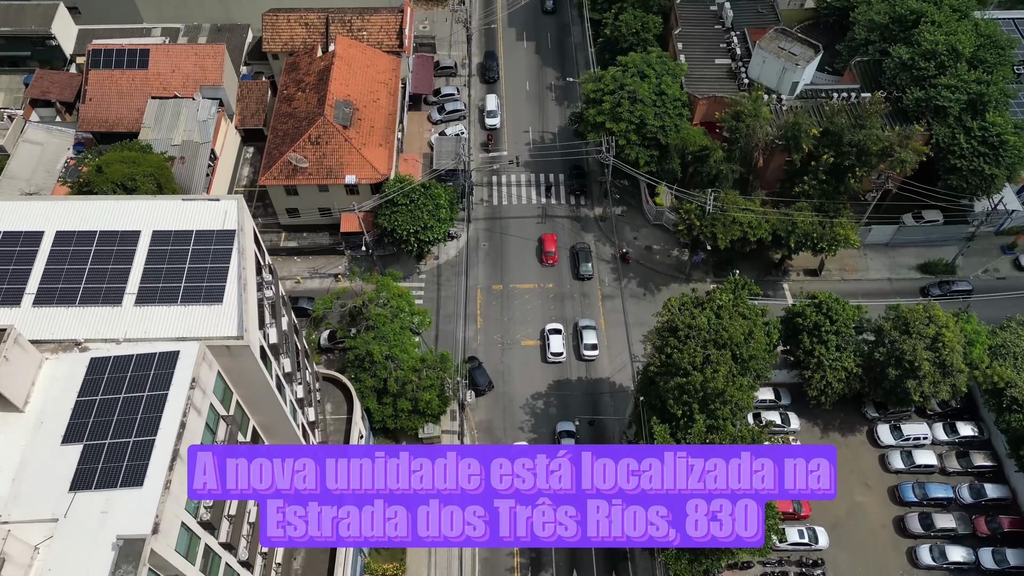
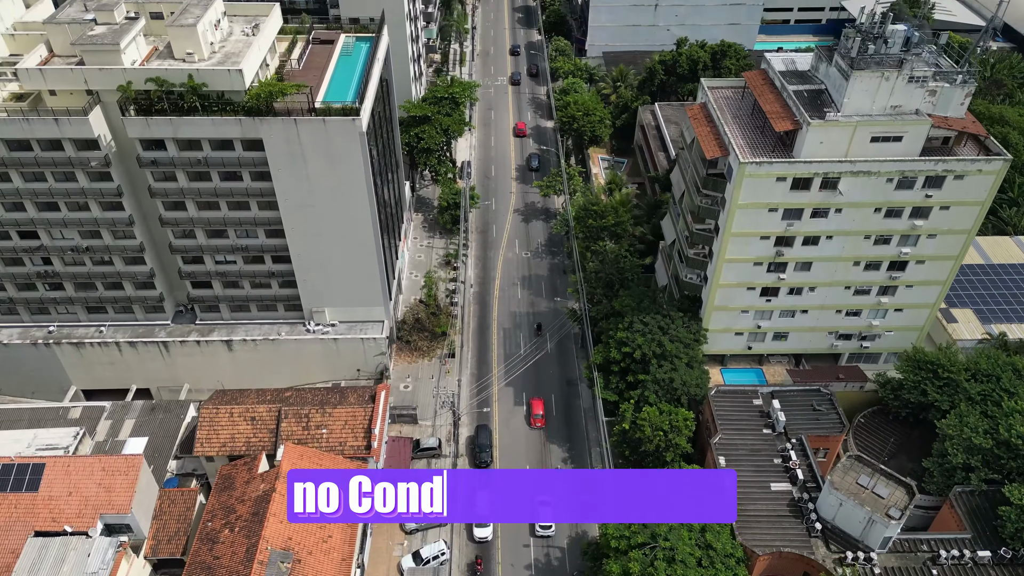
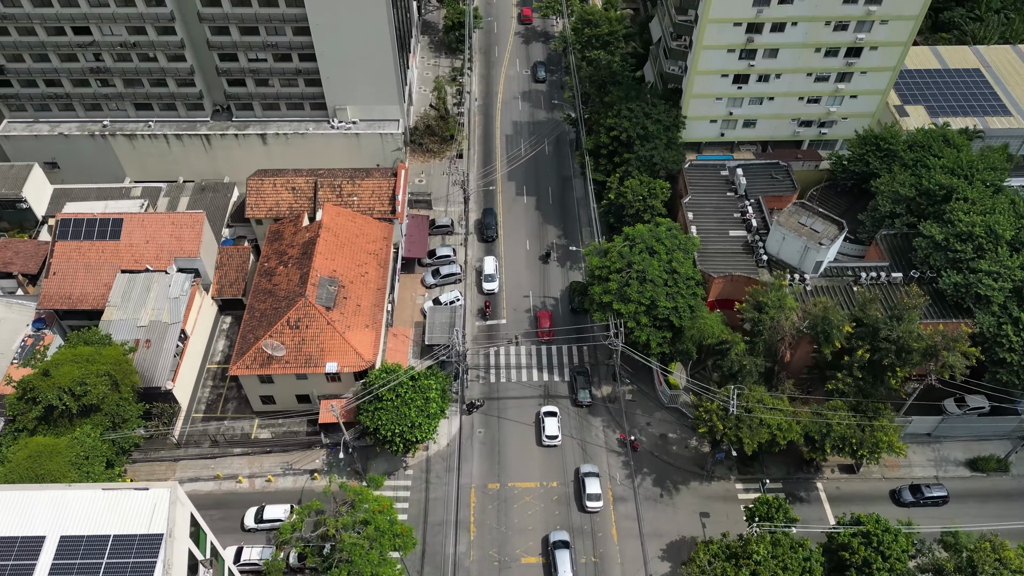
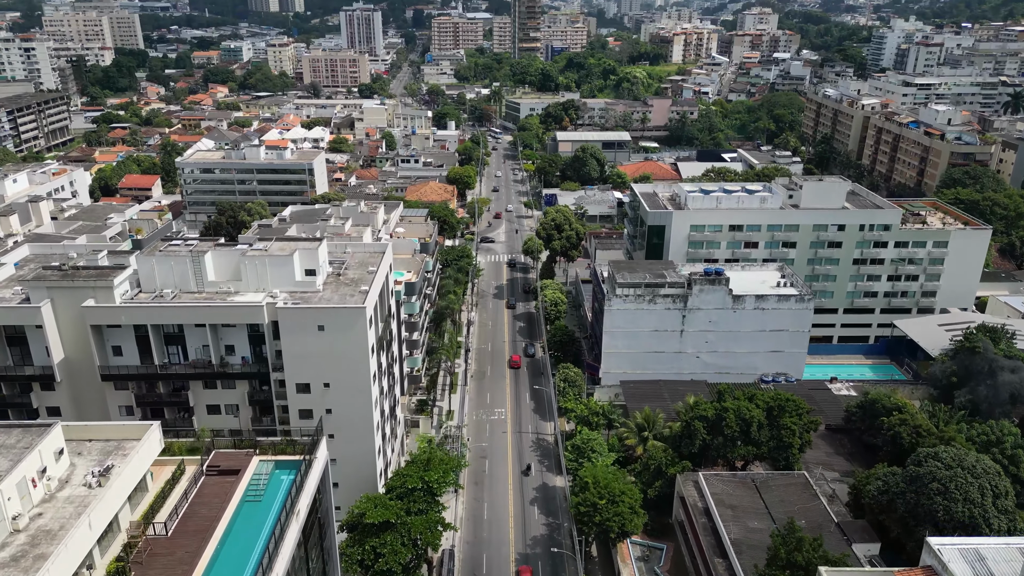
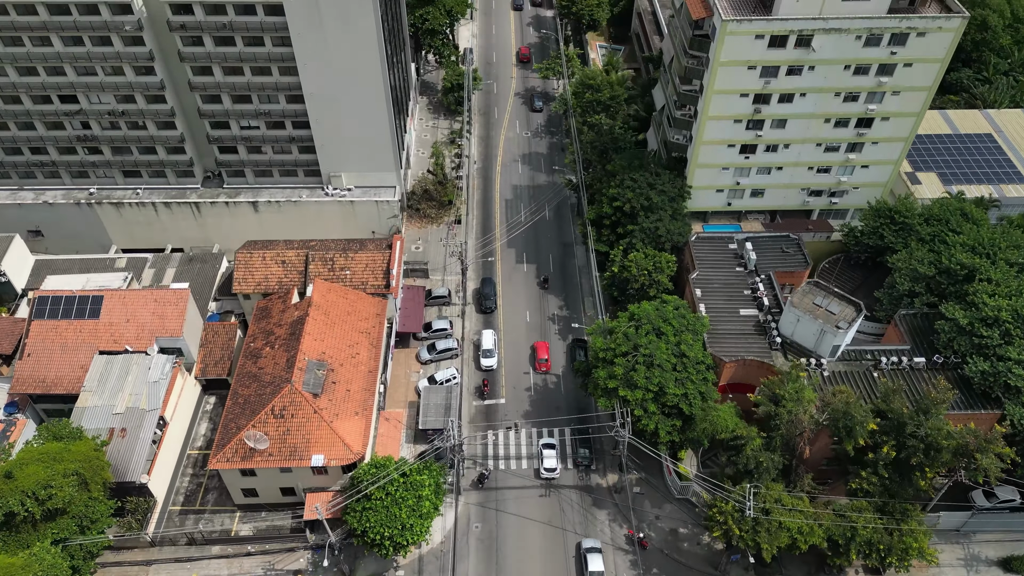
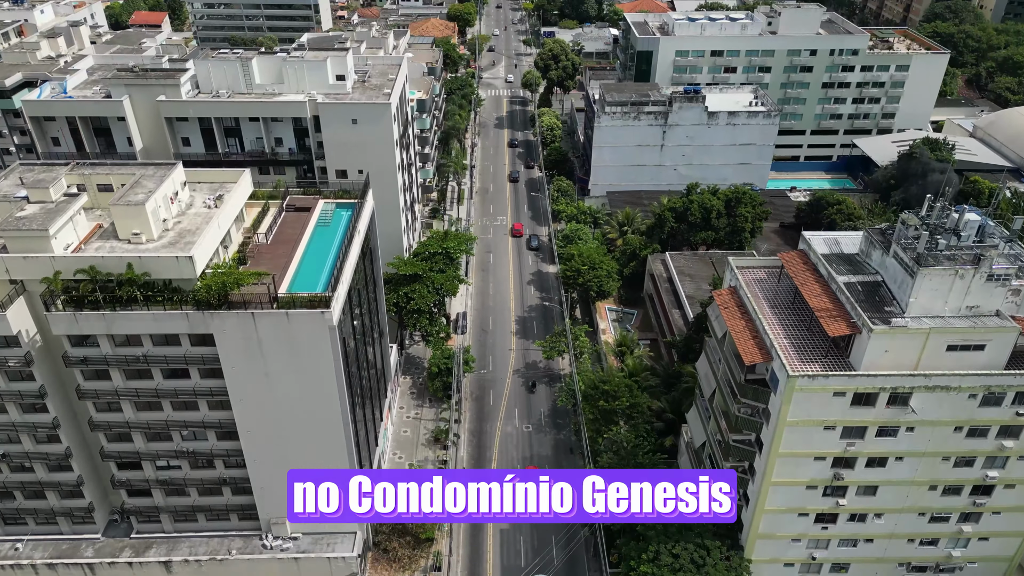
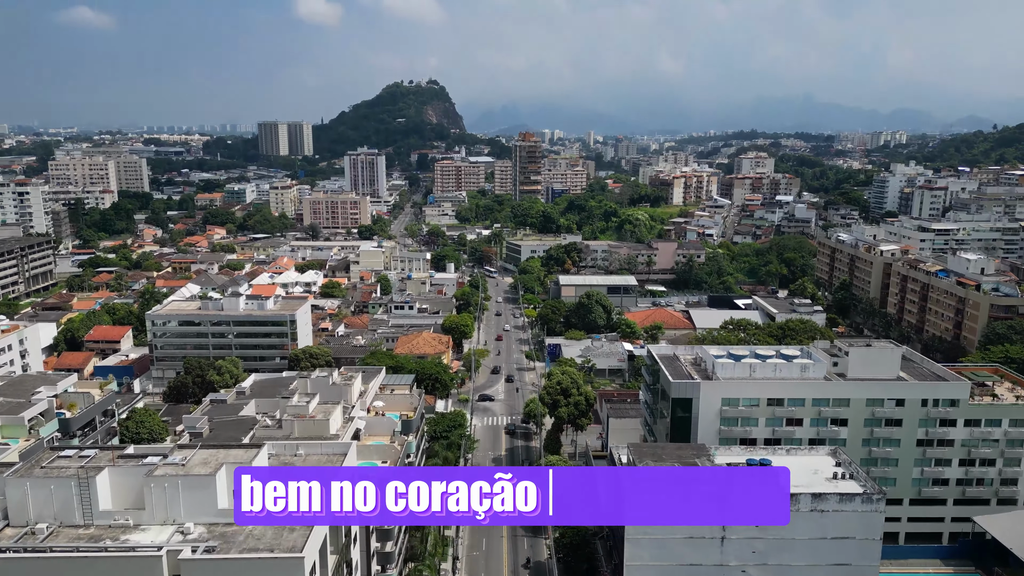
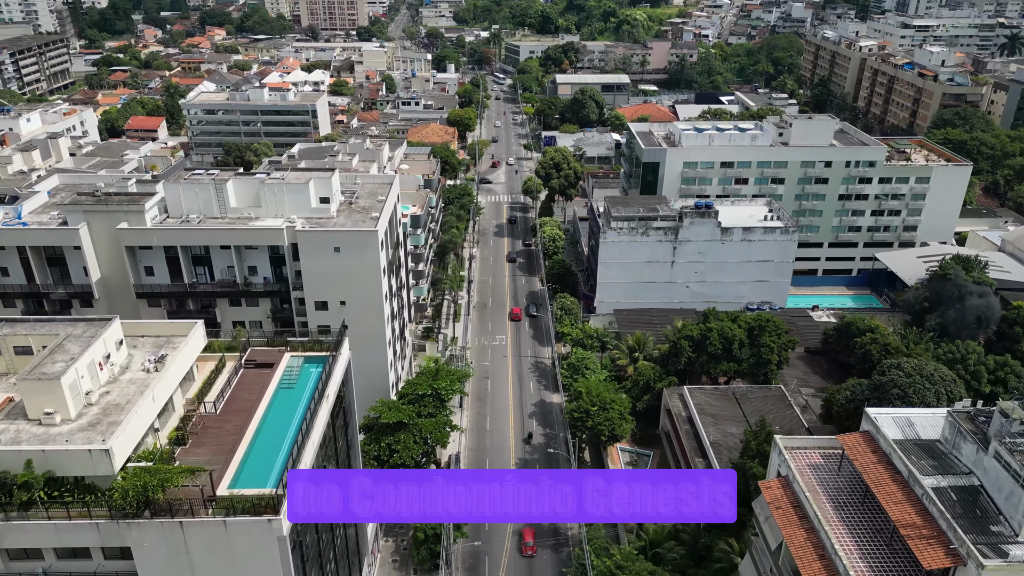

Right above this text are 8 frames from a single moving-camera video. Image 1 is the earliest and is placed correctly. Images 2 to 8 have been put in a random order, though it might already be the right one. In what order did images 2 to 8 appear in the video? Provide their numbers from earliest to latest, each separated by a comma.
3, 5, 2, 6, 8, 4, 7
